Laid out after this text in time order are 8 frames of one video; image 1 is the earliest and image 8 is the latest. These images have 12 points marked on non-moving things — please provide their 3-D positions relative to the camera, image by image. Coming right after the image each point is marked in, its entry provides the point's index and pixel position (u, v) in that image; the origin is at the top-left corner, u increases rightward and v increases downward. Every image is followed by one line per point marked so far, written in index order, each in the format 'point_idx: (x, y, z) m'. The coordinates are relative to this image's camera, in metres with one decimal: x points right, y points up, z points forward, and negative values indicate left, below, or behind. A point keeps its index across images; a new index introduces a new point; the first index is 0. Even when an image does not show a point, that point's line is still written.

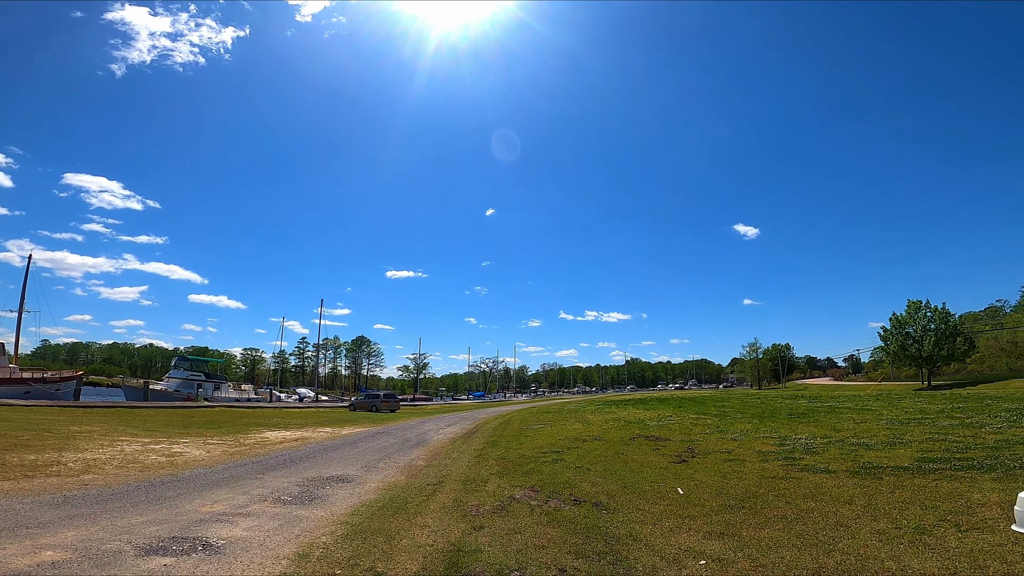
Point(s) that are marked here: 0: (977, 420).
0: (+16.1, -4.6, +17.1) m
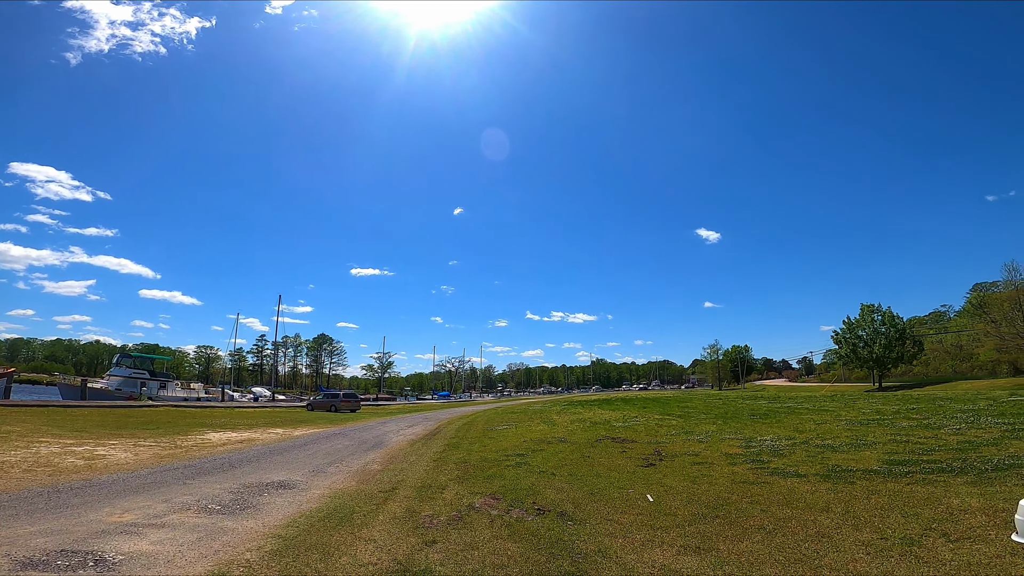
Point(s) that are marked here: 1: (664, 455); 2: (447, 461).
0: (+14.8, -4.7, +17.4) m
1: (+4.6, -5.0, +14.8) m
2: (-2.1, -5.5, +15.7) m
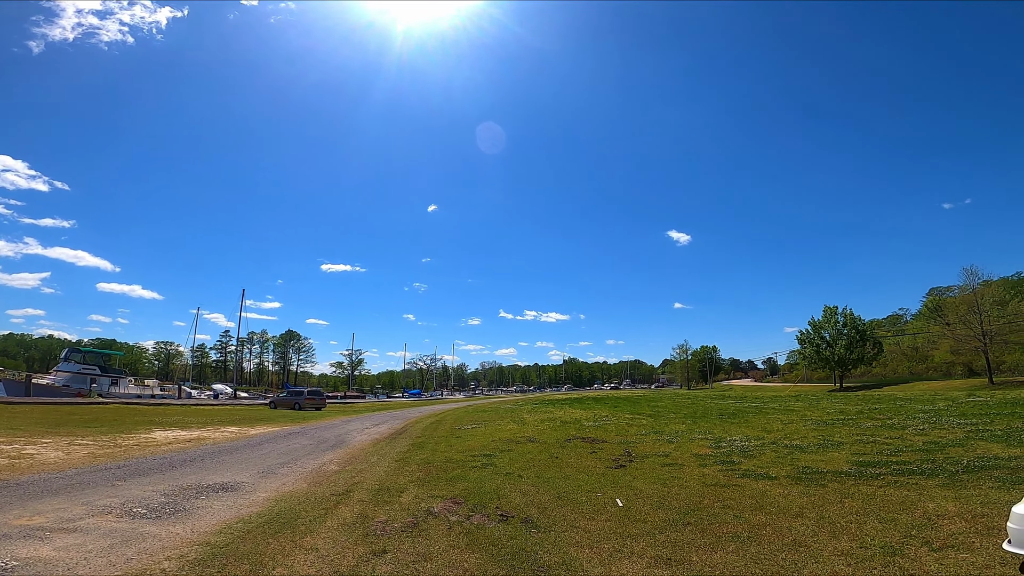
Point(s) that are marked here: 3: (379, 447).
0: (+13.7, -4.8, +17.6) m
1: (+3.6, -4.9, +14.4) m
2: (-3.2, -5.3, +15.0) m
3: (-5.1, -6.0, +18.7) m
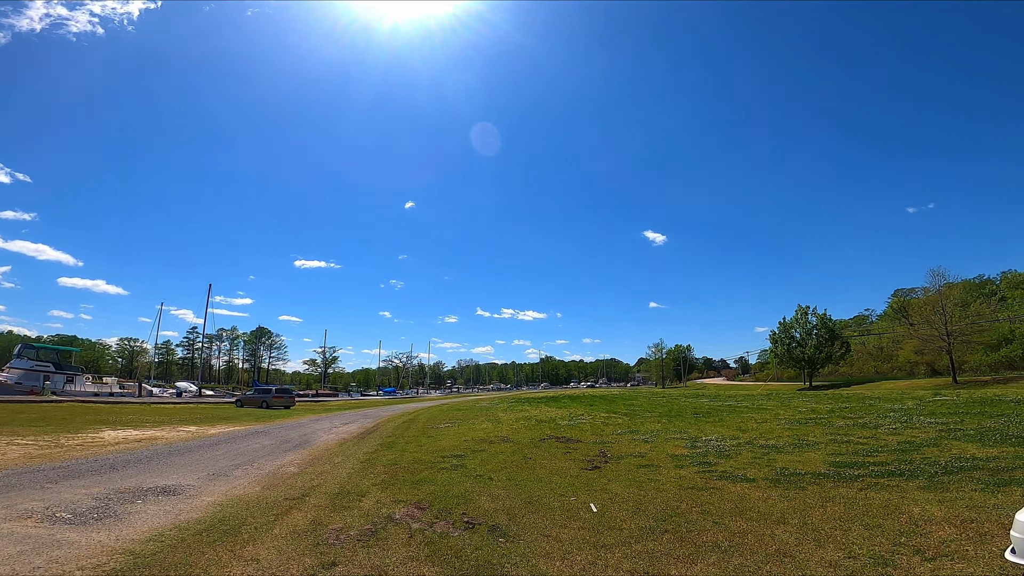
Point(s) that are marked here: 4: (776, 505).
0: (+12.7, -4.8, +17.6) m
1: (+2.8, -4.8, +14.0) m
2: (-4.0, -5.1, +14.3) m
3: (-6.1, -5.8, +17.9) m
4: (+4.1, -3.4, +7.8) m
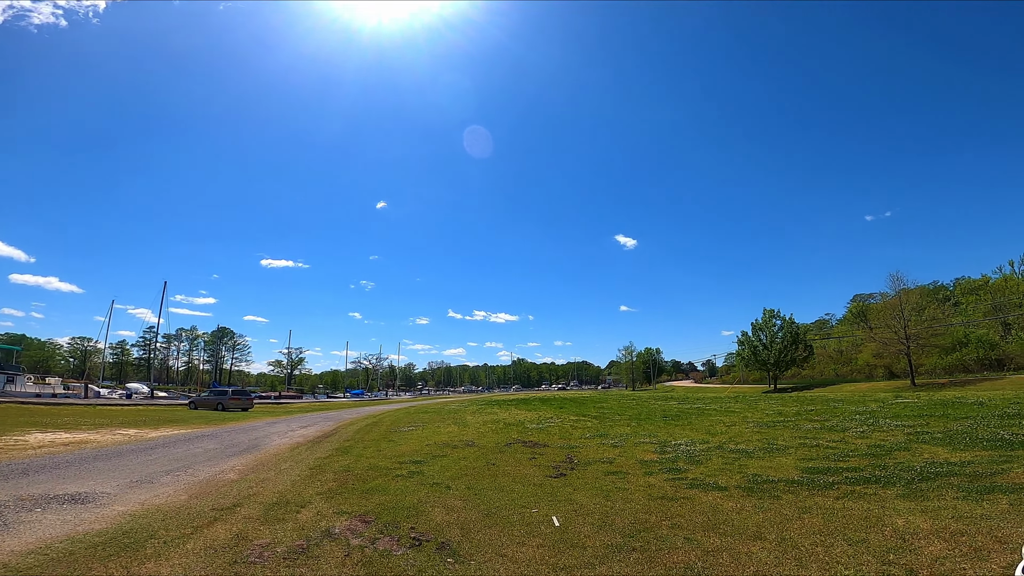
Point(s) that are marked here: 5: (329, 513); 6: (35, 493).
0: (+11.5, -4.8, +17.5) m
1: (+1.7, -4.7, +13.4) m
2: (-5.0, -4.9, +13.2) m
3: (-7.3, -5.6, +16.8) m
4: (+3.5, -3.3, +7.2) m
5: (-3.2, -4.0, +8.6) m
6: (-8.8, -3.9, +9.1) m
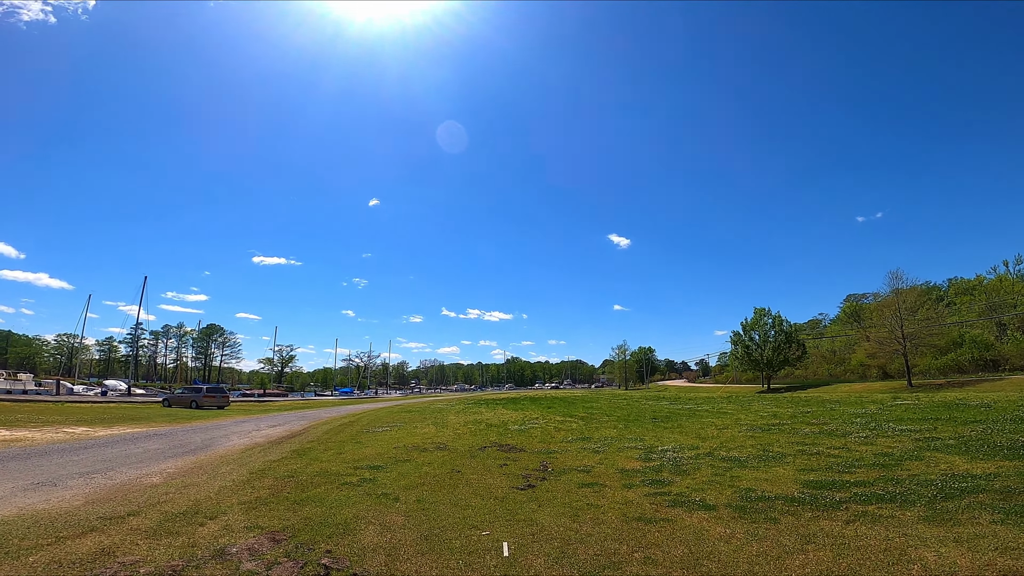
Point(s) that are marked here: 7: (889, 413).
0: (+10.6, -4.6, +16.2) m
1: (+0.9, -4.5, +12.0) m
2: (-5.8, -4.6, +11.8) m
3: (-8.2, -5.3, +15.3) m
4: (+2.7, -3.1, +5.8) m
5: (-4.0, -3.7, +7.2) m
6: (-9.5, -3.6, +7.6) m
7: (+14.7, -4.9, +19.3) m
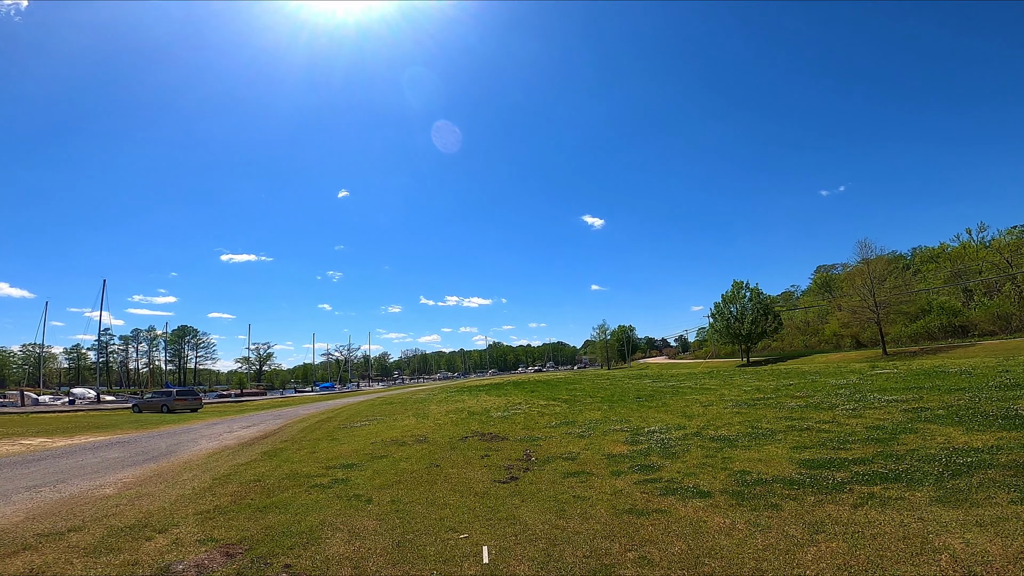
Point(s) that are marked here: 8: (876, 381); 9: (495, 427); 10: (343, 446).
0: (+10.0, -3.6, +16.1) m
1: (+0.5, -4.0, +11.4) m
2: (-6.2, -4.5, +10.9) m
3: (-8.7, -5.2, +14.4) m
4: (+2.5, -2.7, +5.3) m
5: (-4.2, -3.6, +6.4) m
6: (-9.8, -3.7, +6.6) m
7: (+14.0, -3.6, +19.3) m
8: (+14.1, -3.5, +19.1) m
9: (-0.6, -5.4, +19.0) m
10: (-5.6, -5.4, +16.4) m
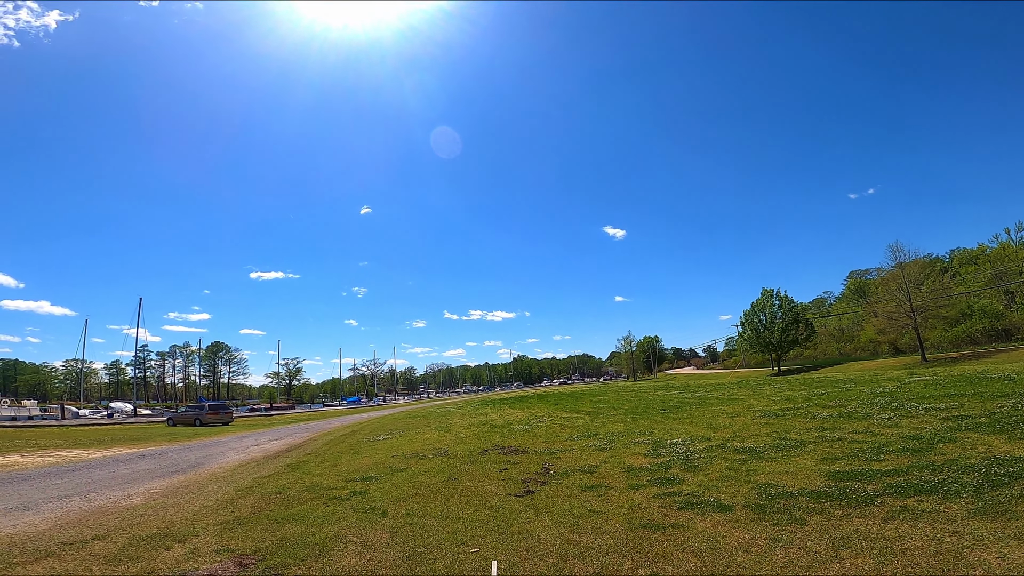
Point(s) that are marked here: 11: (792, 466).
0: (+10.6, -3.7, +15.4) m
1: (+0.9, -4.2, +11.2) m
2: (-5.8, -4.8, +11.0) m
3: (-8.1, -5.6, +14.6) m
4: (+2.6, -2.8, +5.0) m
5: (-4.1, -3.8, +6.4) m
6: (-9.6, -4.0, +6.9) m
7: (+14.7, -3.7, +18.4) m
8: (+14.8, -3.6, +18.2) m
9: (+0.2, -5.8, +18.8) m
10: (-4.9, -5.8, +16.5) m
11: (+5.0, -3.1, +8.7) m
